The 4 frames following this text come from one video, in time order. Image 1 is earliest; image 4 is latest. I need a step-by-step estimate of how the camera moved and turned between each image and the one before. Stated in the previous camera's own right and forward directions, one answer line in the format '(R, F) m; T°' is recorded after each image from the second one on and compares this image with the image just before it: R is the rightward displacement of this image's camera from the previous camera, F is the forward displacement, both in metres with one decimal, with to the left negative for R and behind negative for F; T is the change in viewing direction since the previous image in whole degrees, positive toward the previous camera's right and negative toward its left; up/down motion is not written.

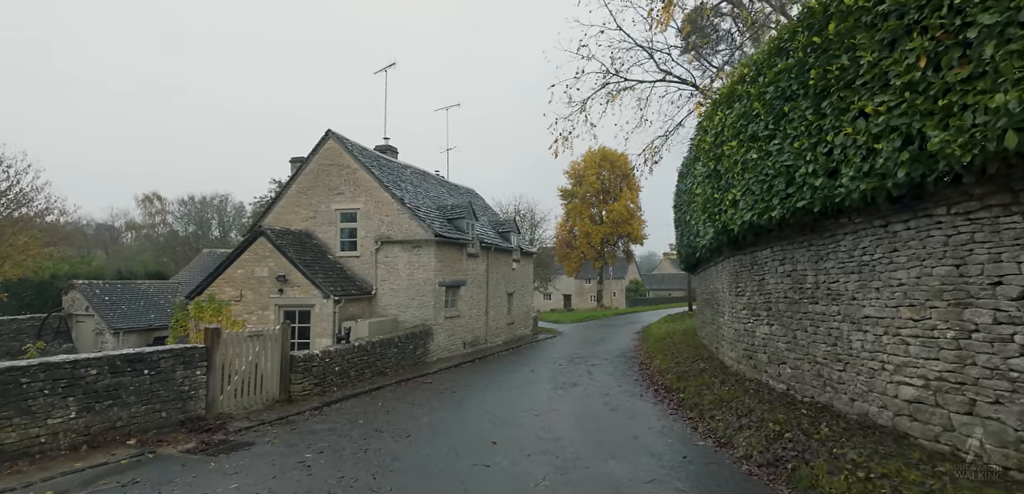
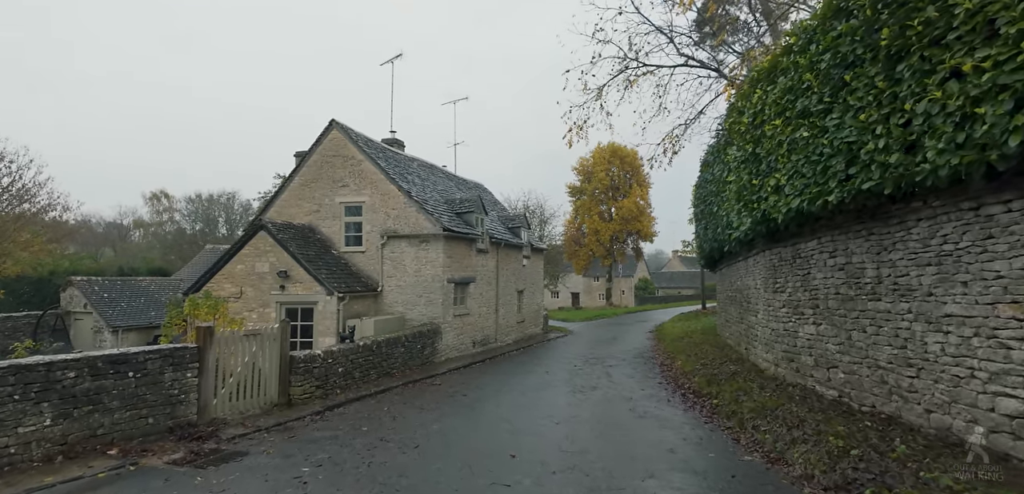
(-0.2, +0.7) m; -1°
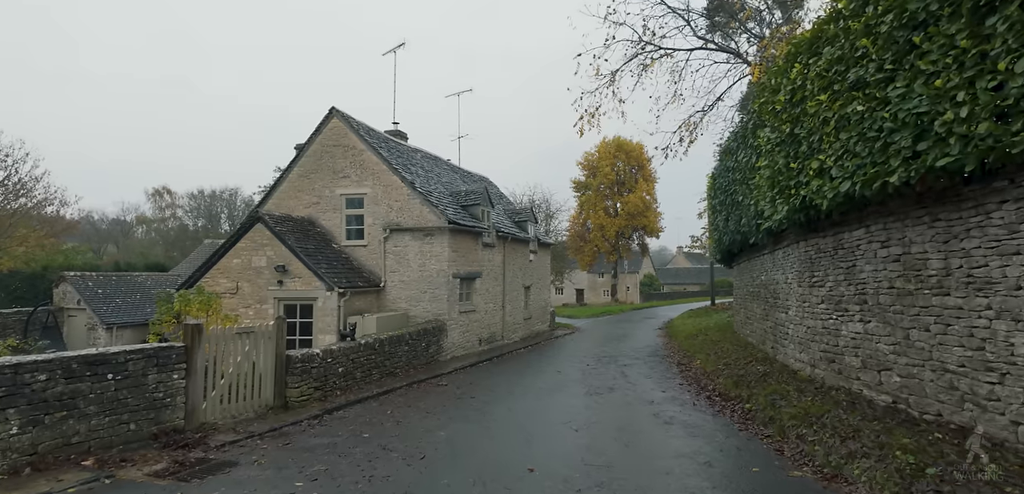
(-0.2, +0.7) m; 0°
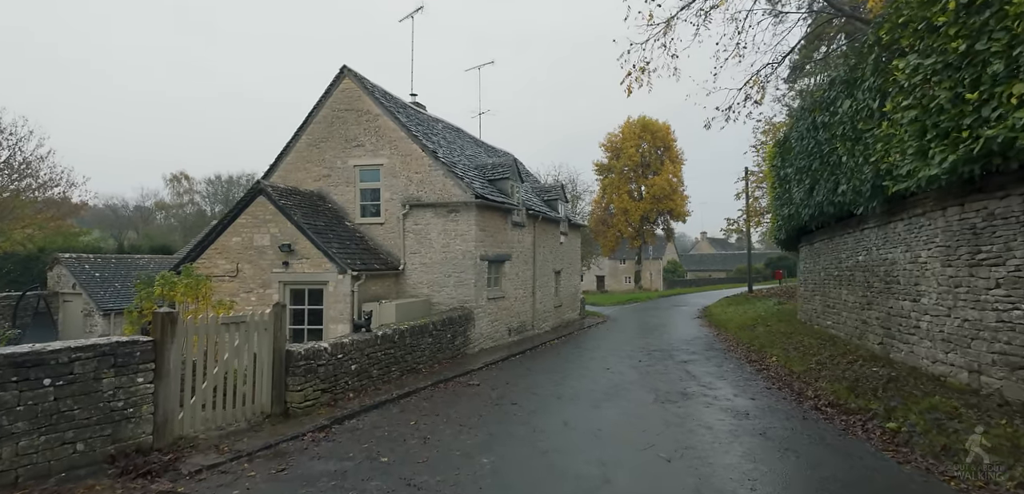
(-0.5, +1.9) m; -2°
